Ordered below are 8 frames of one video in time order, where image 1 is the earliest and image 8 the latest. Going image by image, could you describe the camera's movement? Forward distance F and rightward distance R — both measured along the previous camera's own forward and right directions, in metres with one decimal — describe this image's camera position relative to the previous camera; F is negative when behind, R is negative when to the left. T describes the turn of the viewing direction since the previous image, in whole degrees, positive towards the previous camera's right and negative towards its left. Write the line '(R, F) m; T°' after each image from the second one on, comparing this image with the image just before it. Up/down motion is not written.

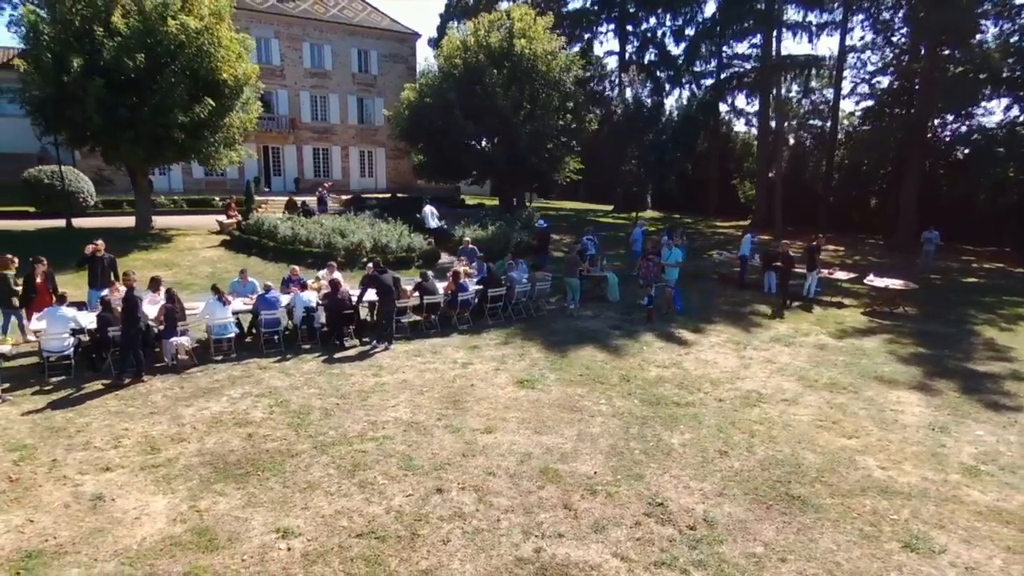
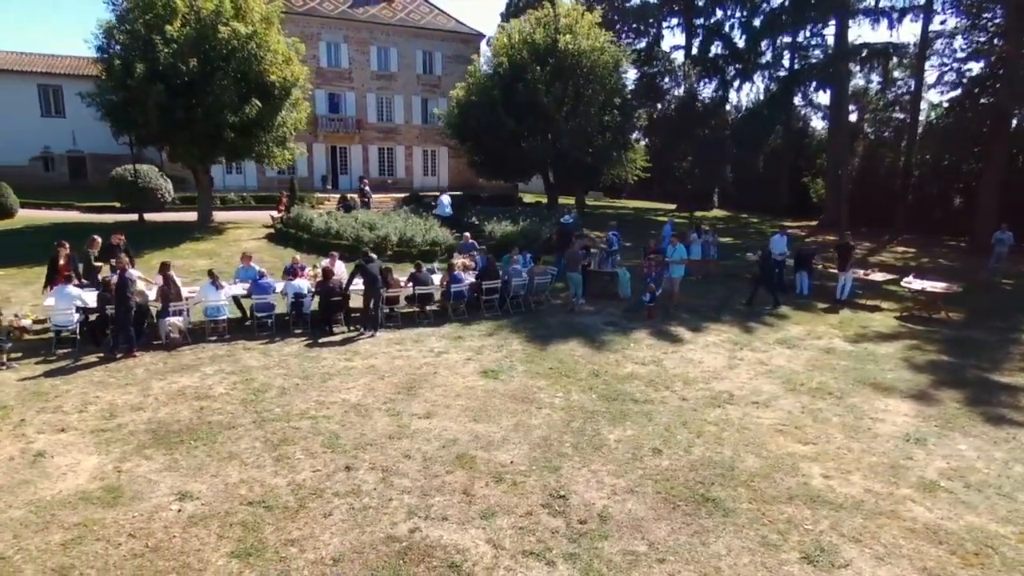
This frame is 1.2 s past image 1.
(+2.0, +0.1) m; -8°
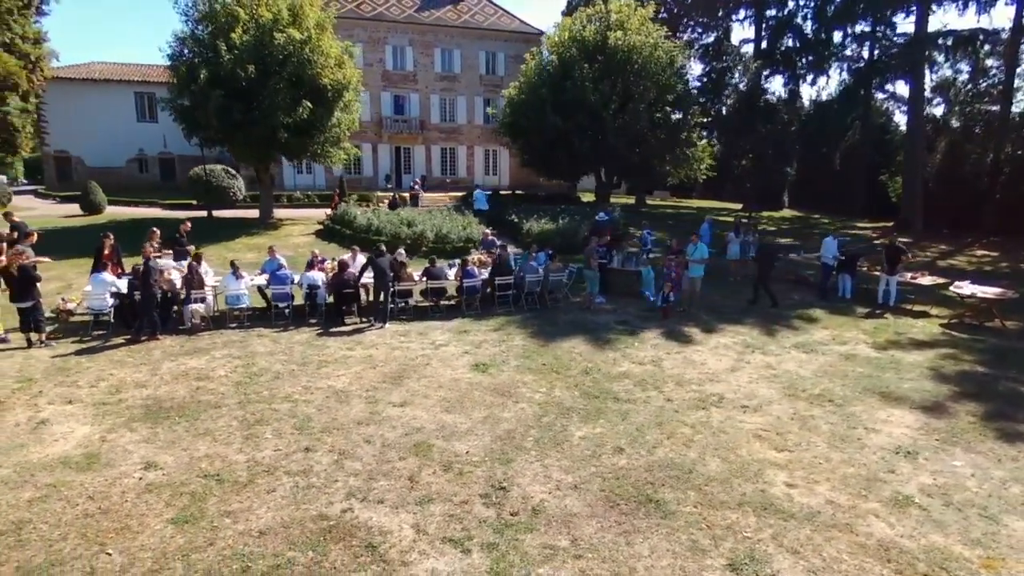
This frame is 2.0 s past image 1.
(+1.4, 0.0) m; -7°
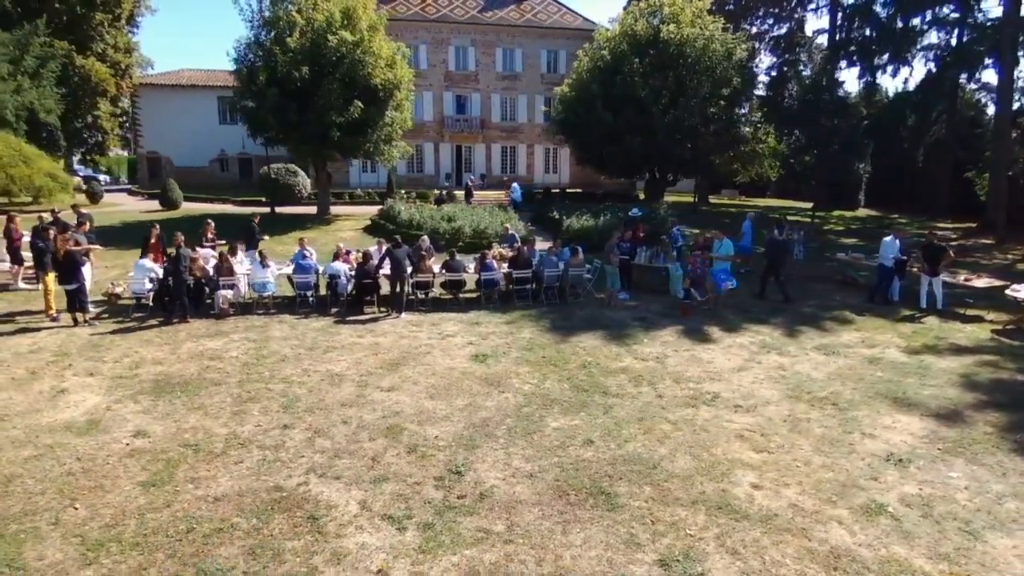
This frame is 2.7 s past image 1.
(+1.3, 0.0) m; -7°
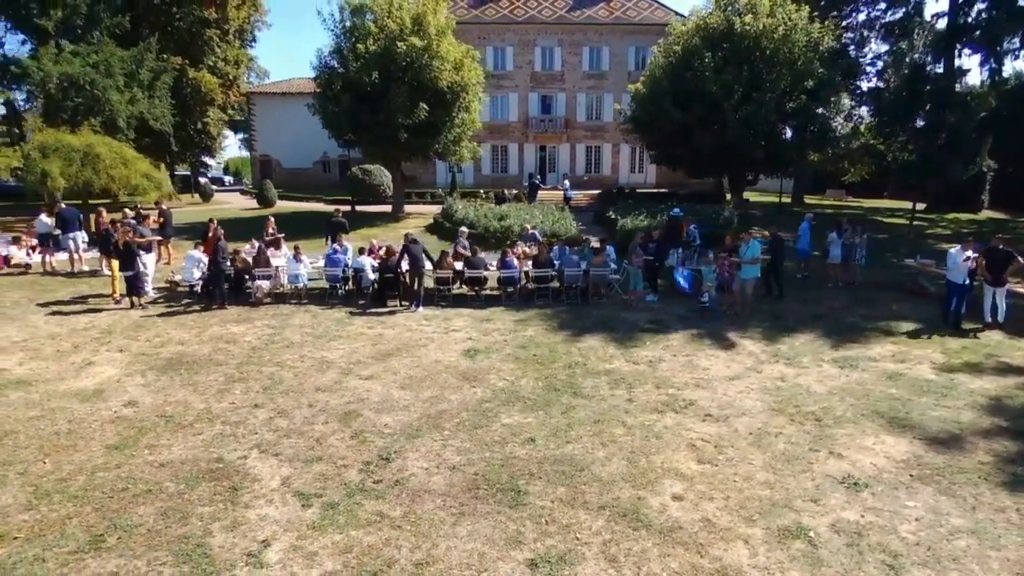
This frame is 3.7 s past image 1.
(+2.0, +0.1) m; -10°
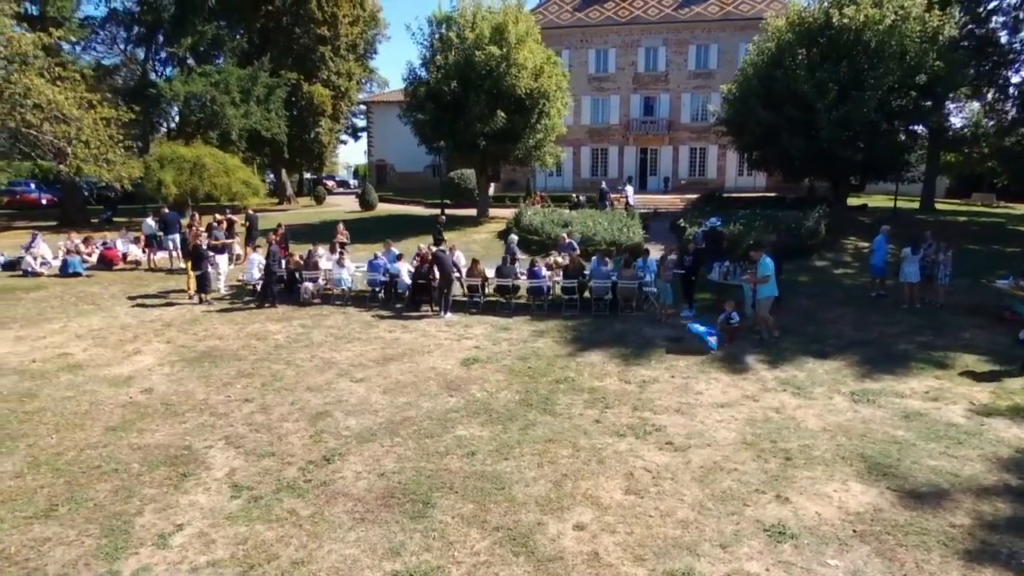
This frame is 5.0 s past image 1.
(+2.2, +0.1) m; -12°
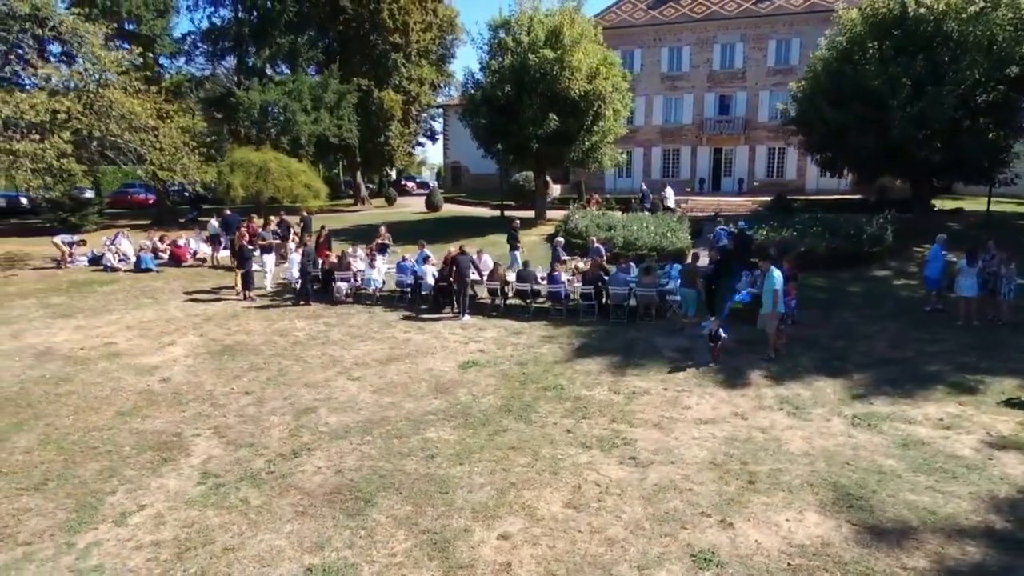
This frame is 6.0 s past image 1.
(+1.6, +0.1) m; -8°
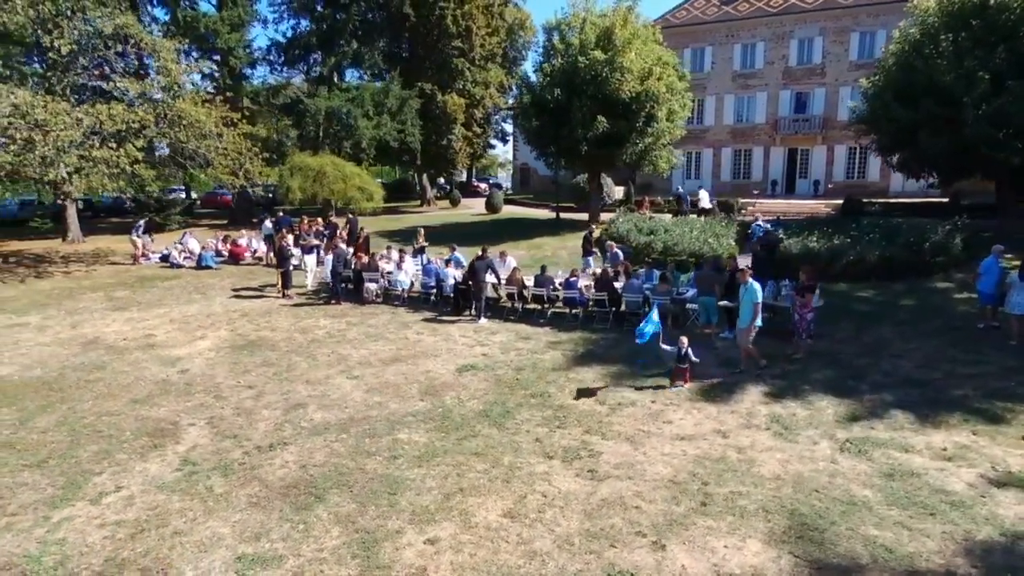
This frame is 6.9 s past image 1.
(+1.5, +0.1) m; -8°
